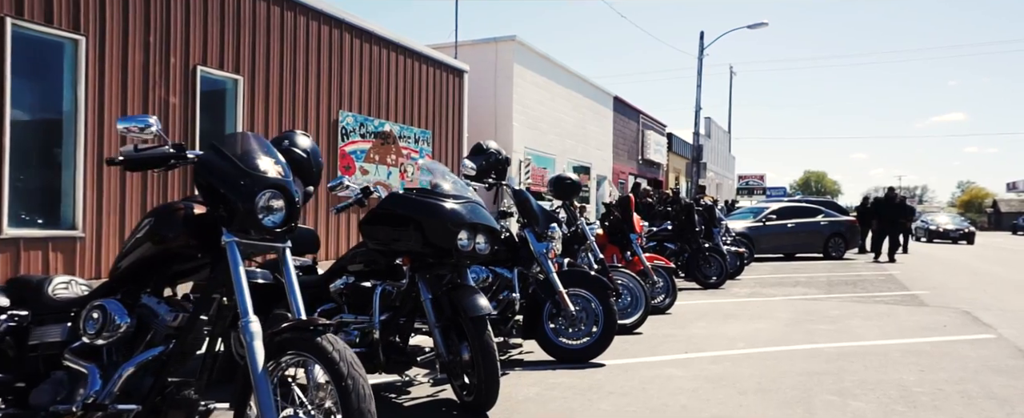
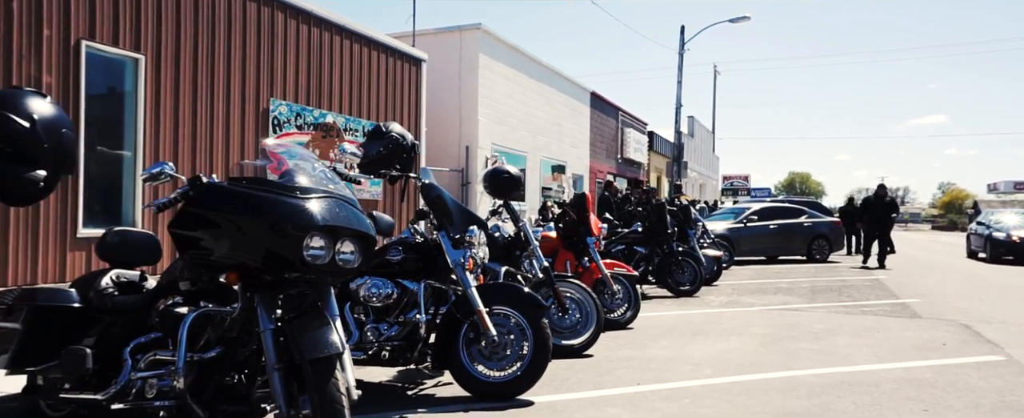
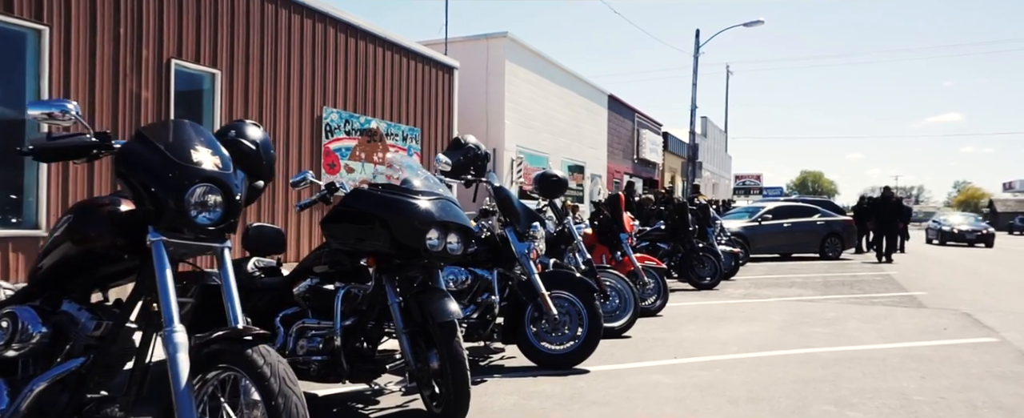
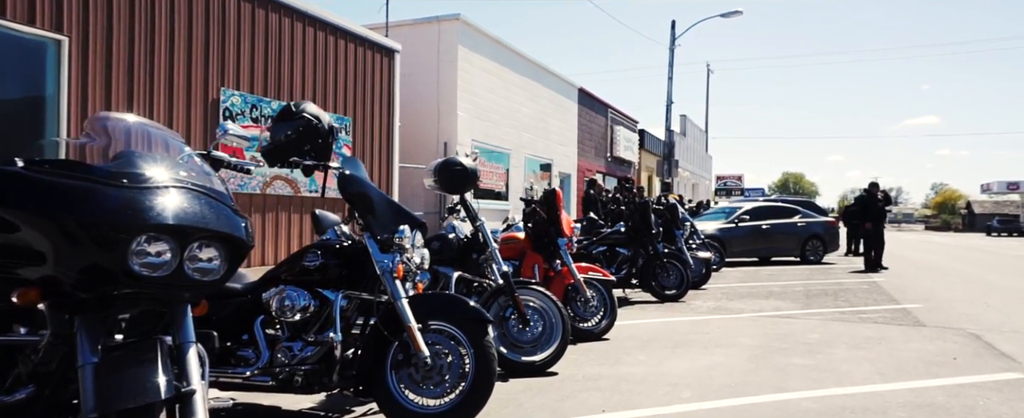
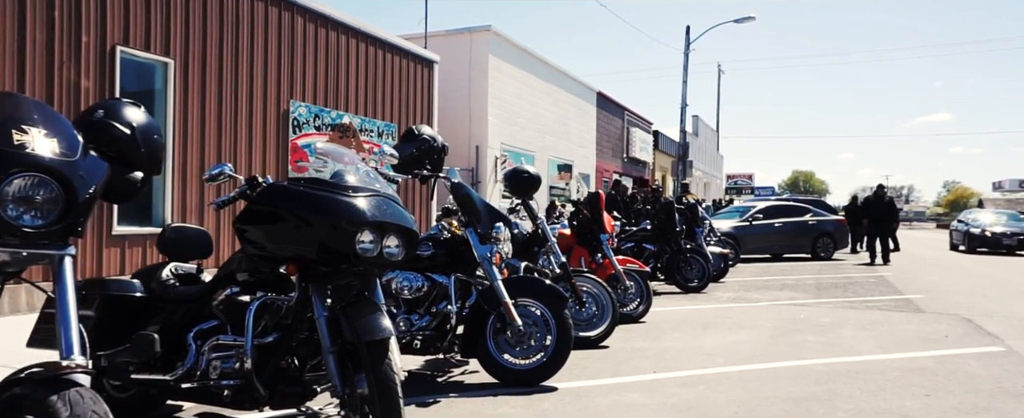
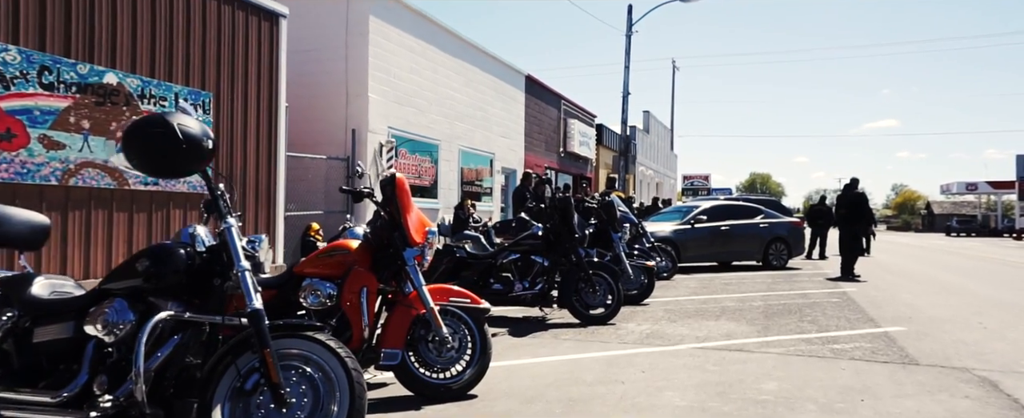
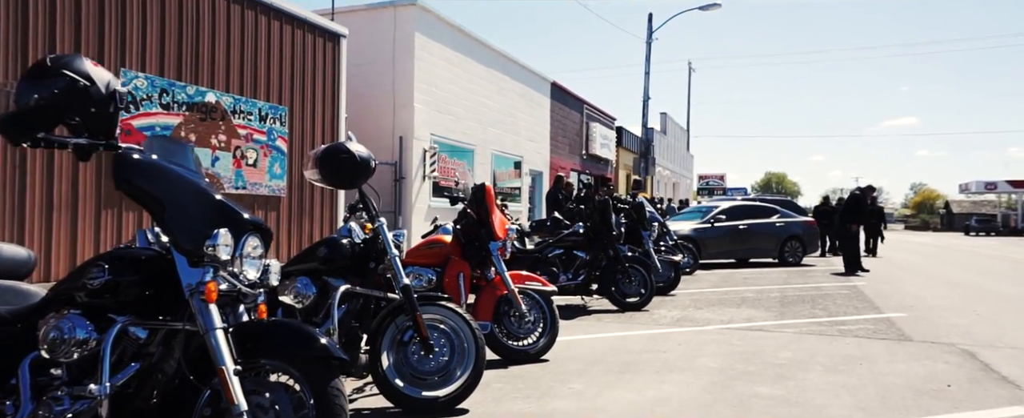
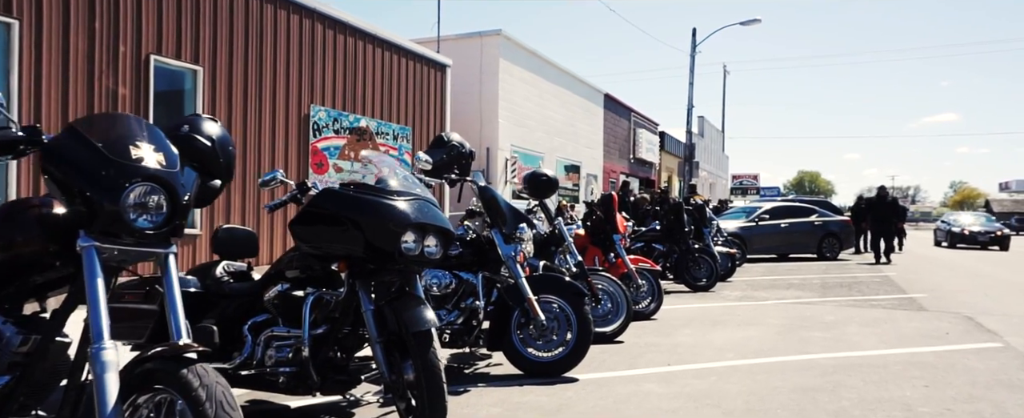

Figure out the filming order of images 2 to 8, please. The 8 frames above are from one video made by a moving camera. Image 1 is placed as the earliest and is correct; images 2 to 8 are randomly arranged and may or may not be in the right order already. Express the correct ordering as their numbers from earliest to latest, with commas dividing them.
3, 8, 5, 2, 4, 7, 6
